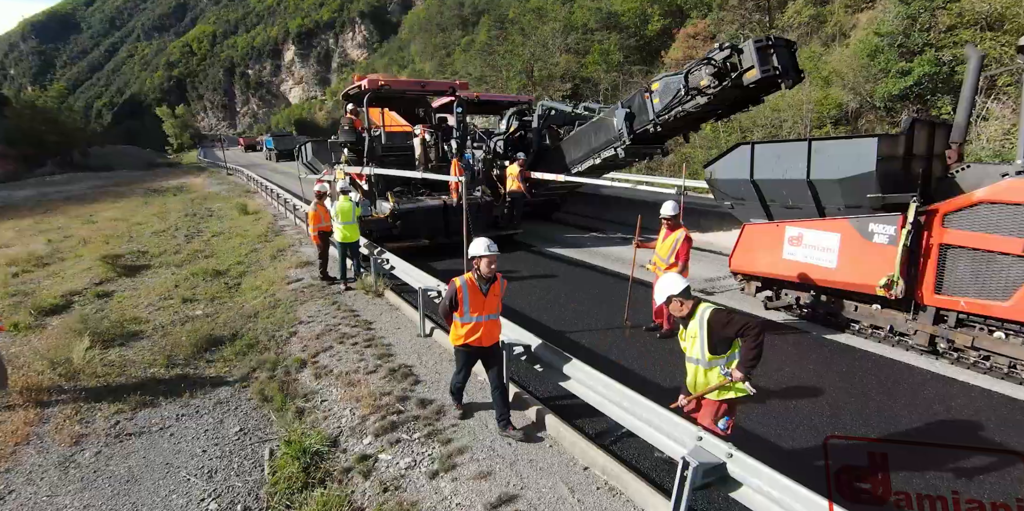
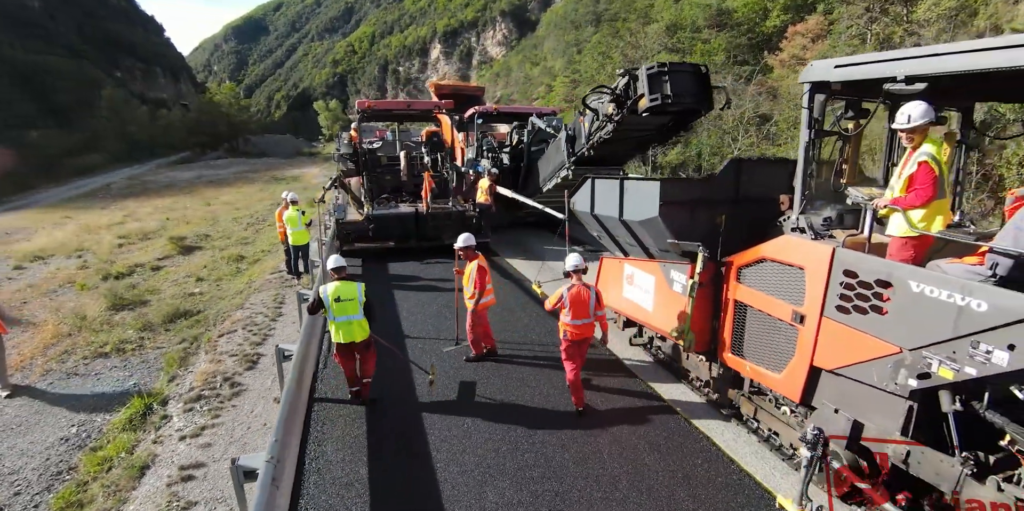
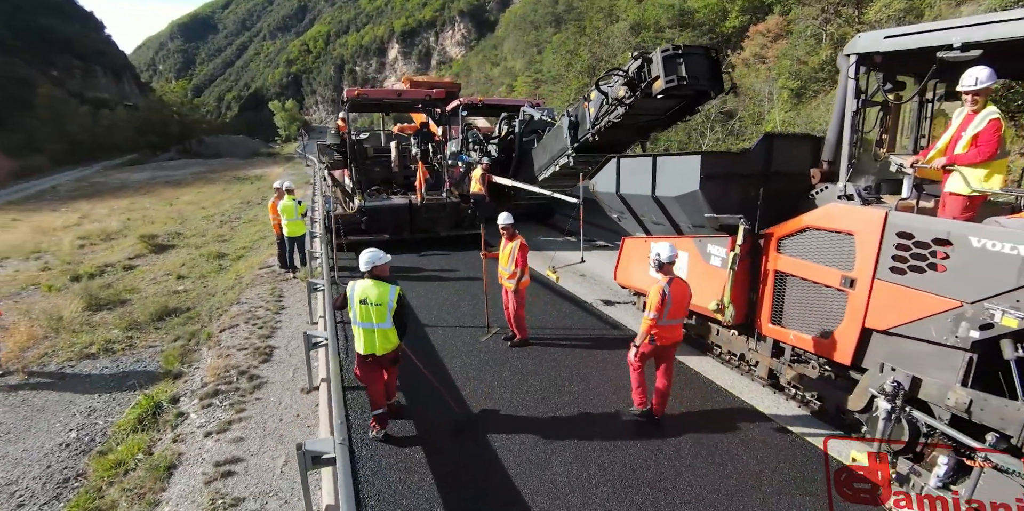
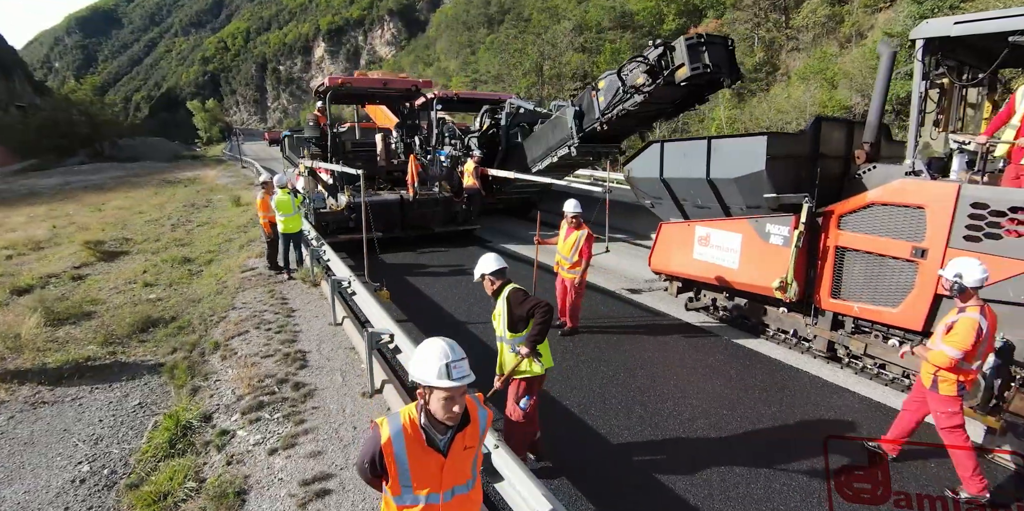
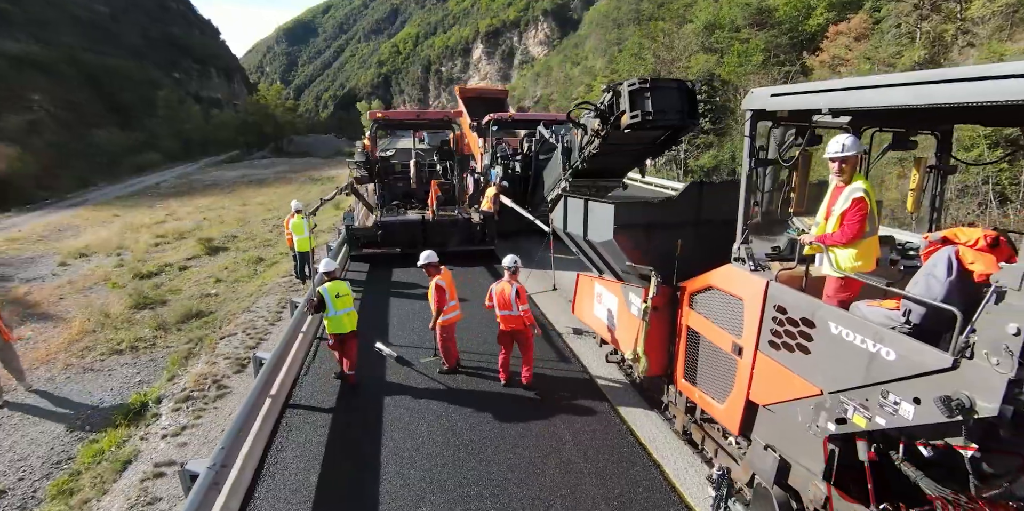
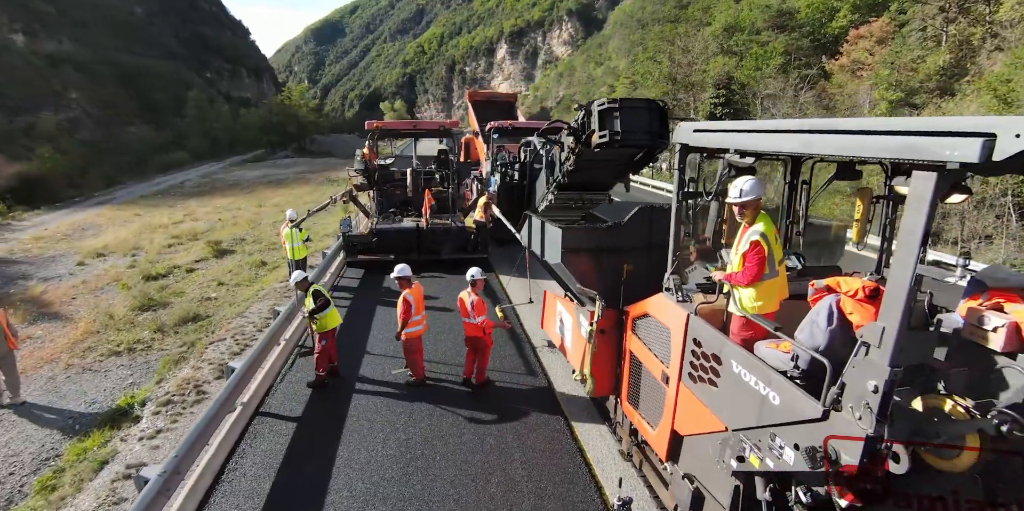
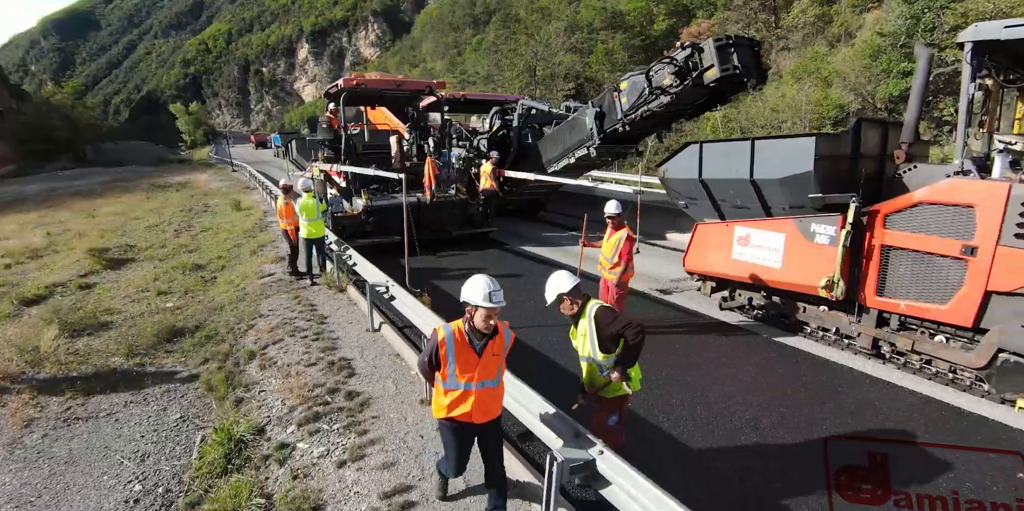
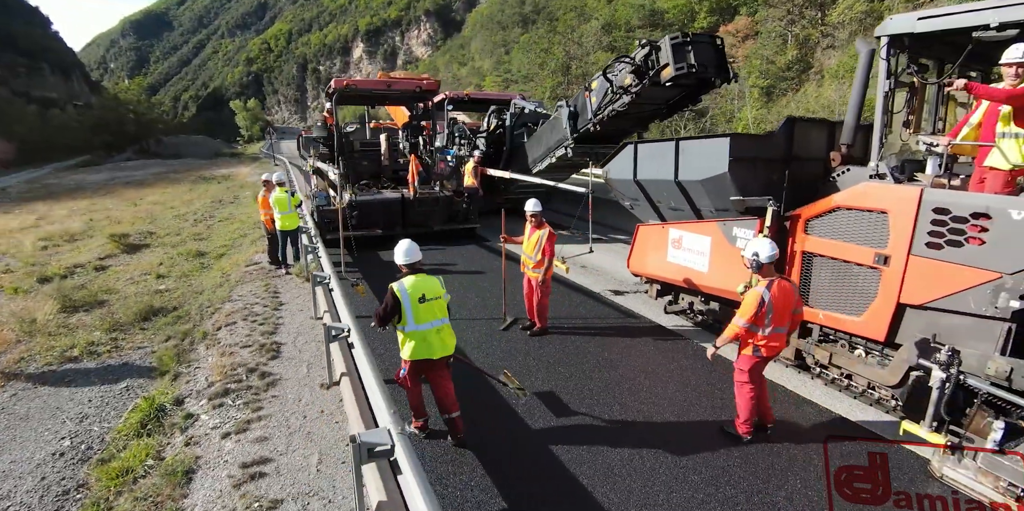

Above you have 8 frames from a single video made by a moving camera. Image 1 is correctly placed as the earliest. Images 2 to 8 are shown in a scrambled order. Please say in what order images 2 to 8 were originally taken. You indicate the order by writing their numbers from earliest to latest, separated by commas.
7, 4, 8, 3, 2, 5, 6
